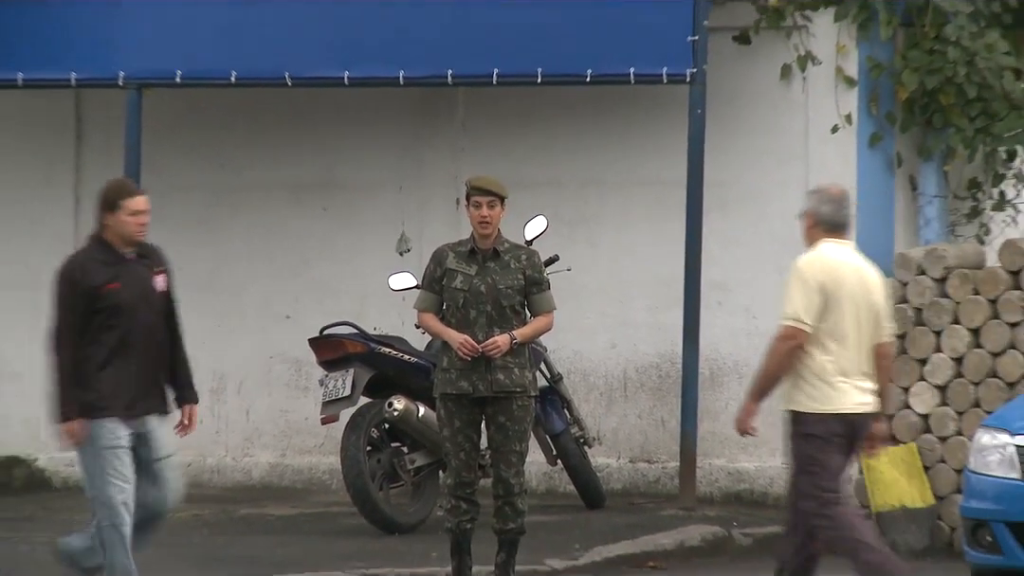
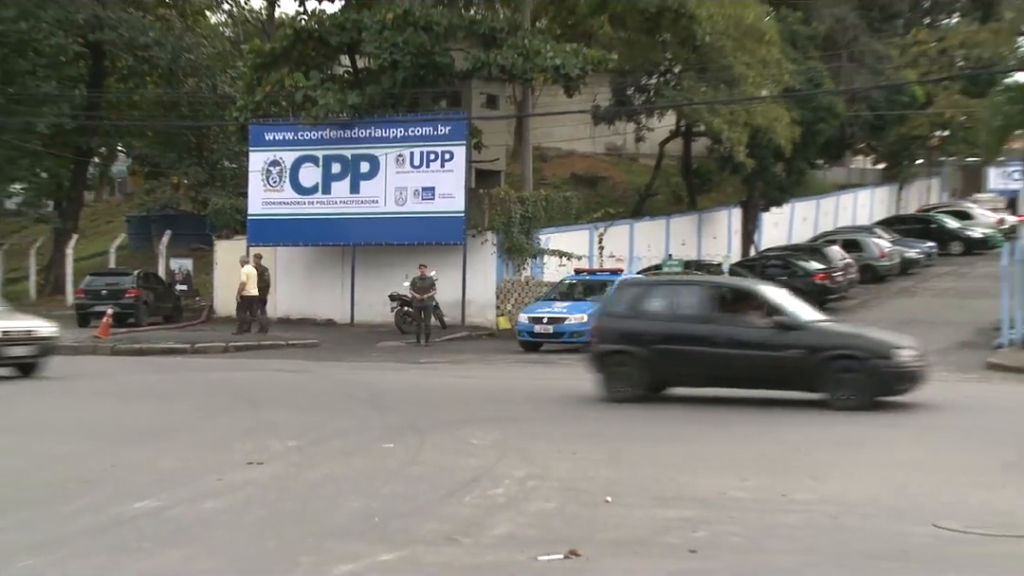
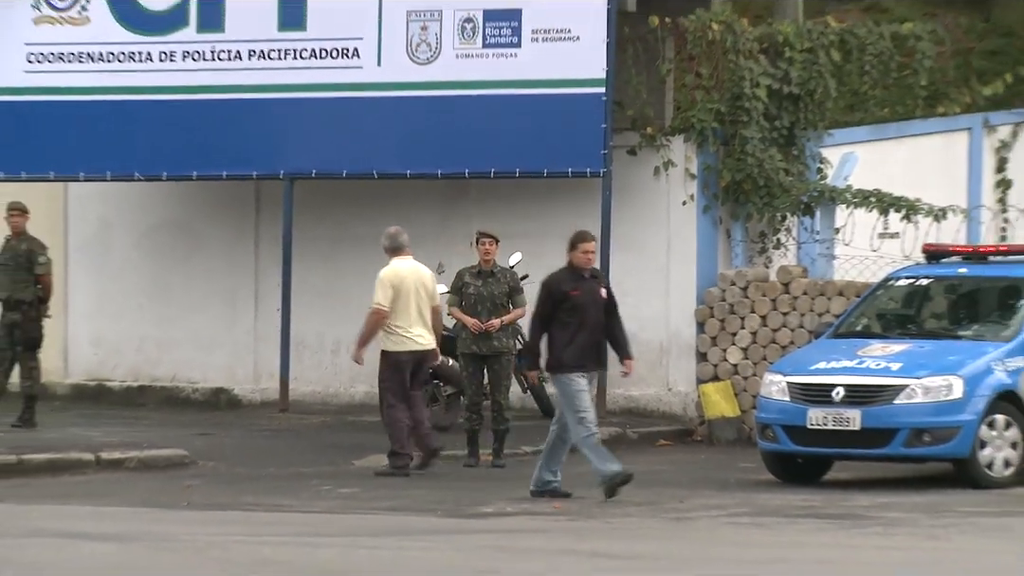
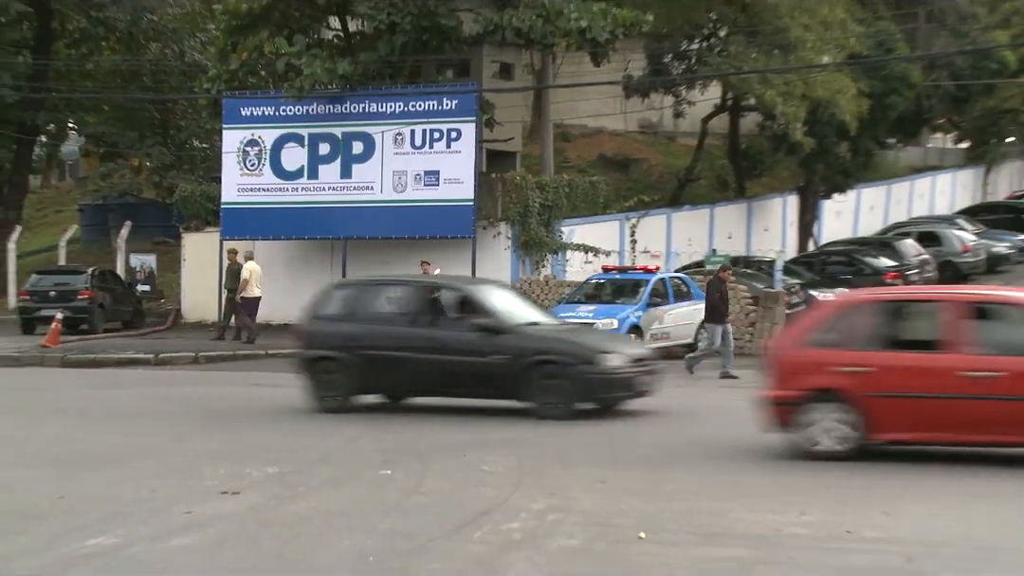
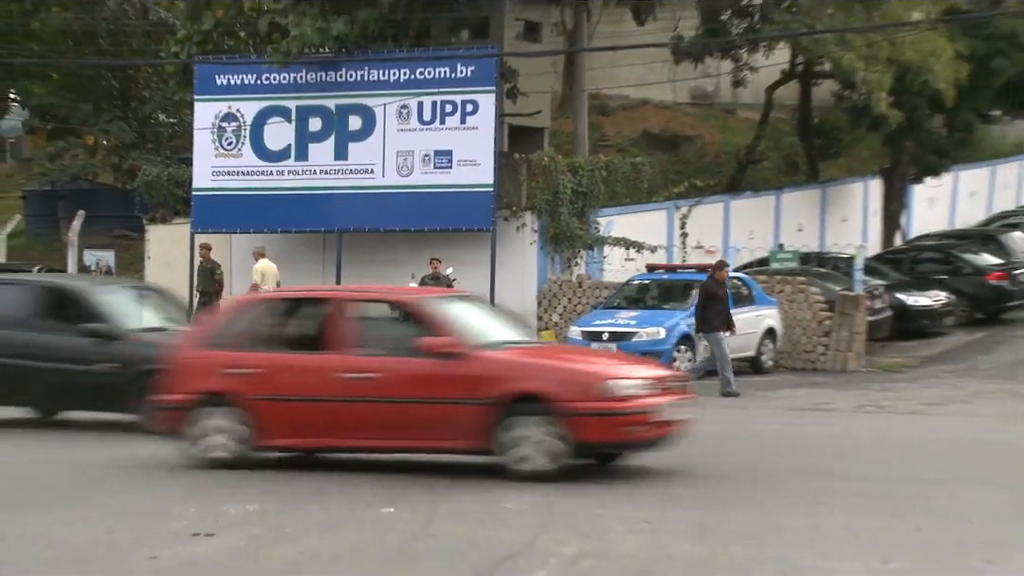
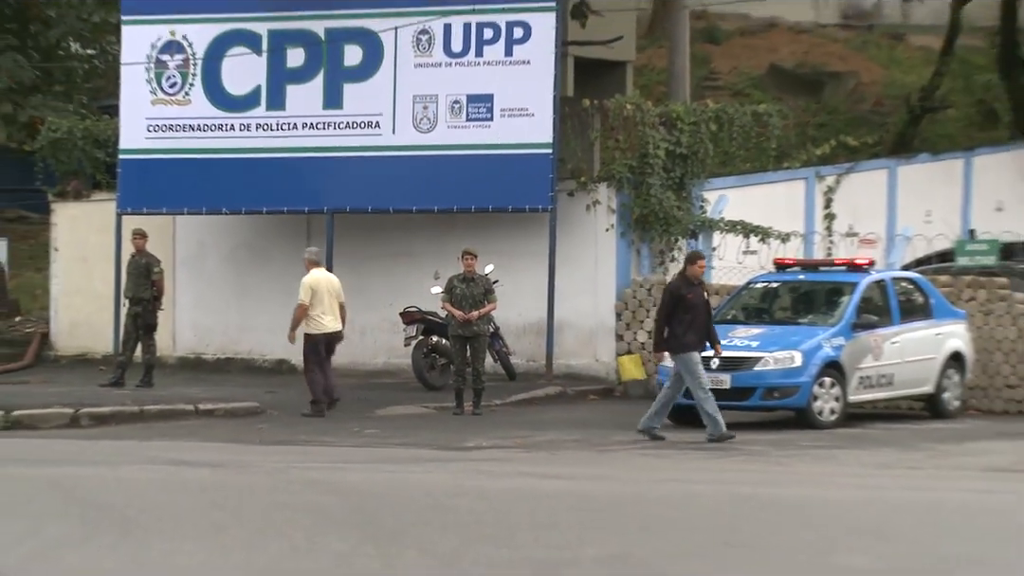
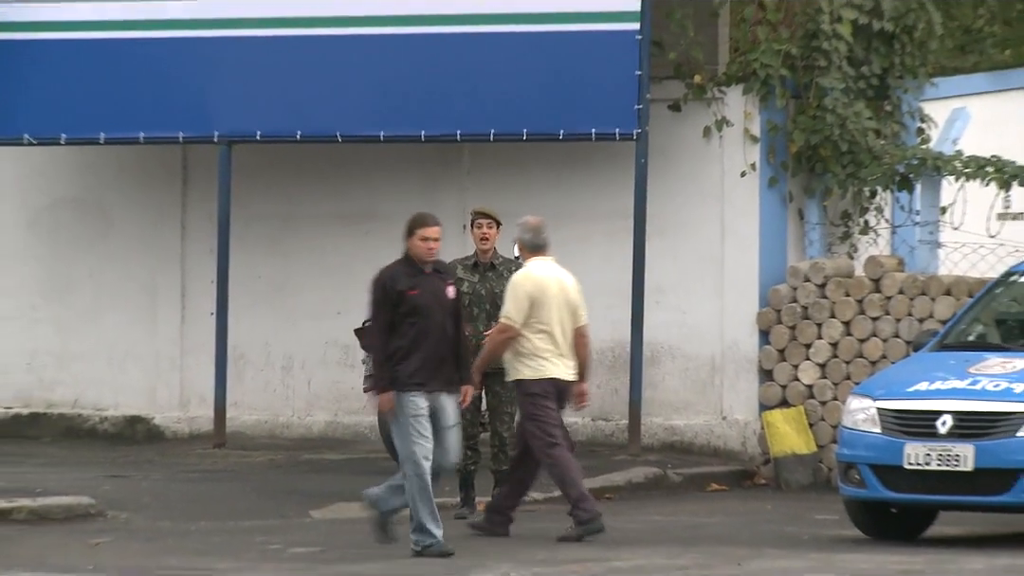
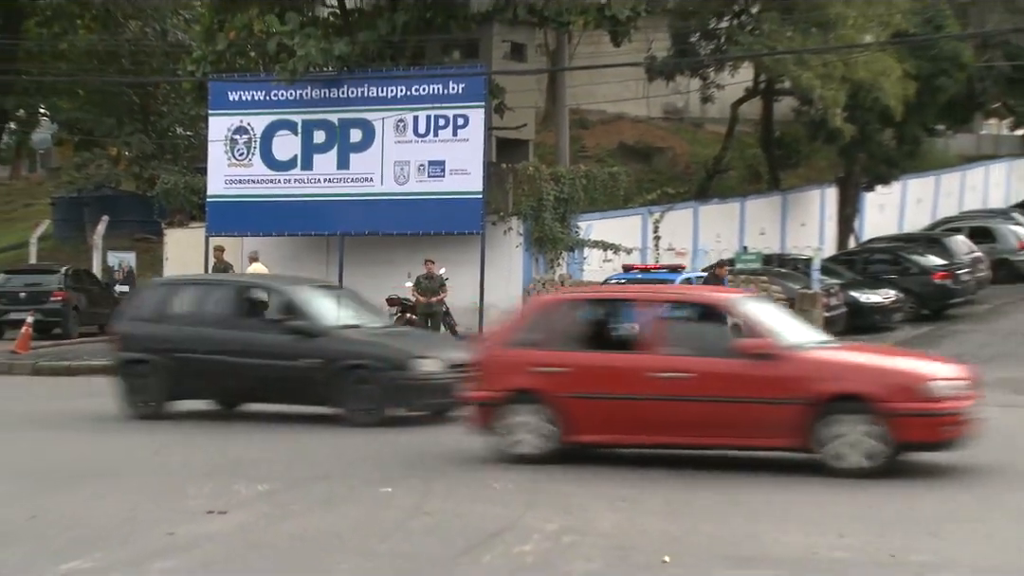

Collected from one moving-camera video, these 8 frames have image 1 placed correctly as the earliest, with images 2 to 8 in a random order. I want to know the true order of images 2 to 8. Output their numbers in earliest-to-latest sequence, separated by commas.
7, 3, 6, 5, 8, 4, 2
